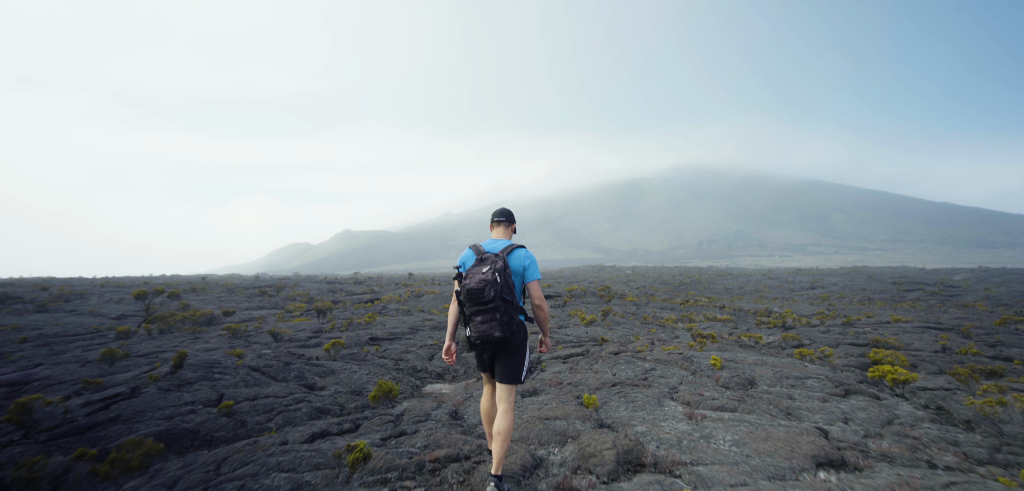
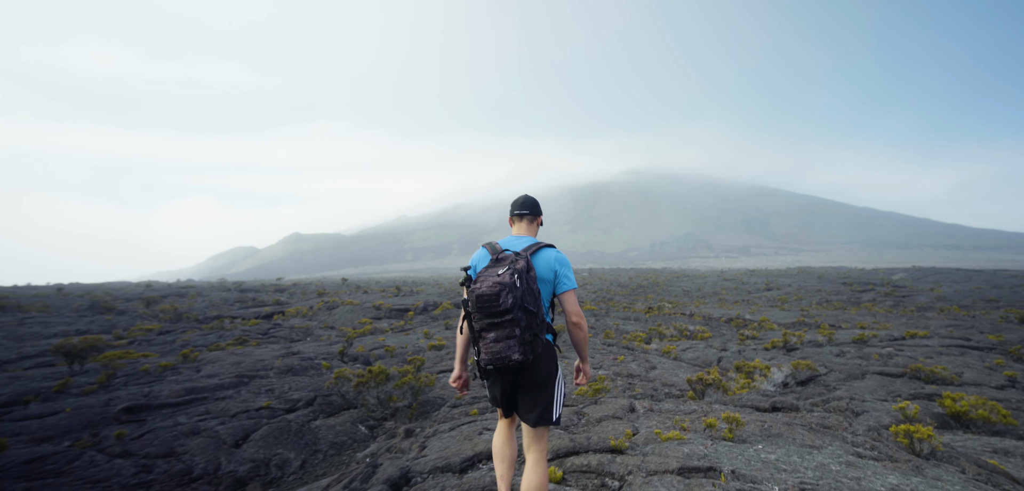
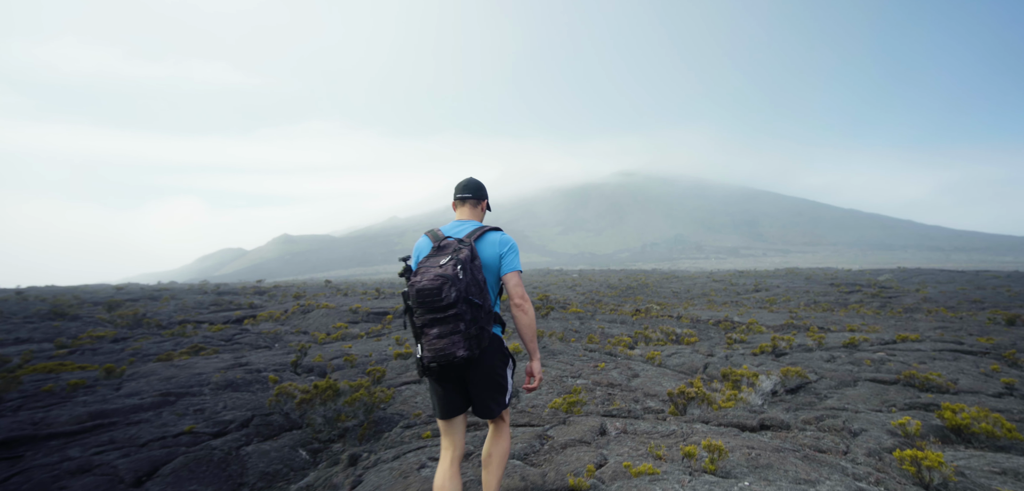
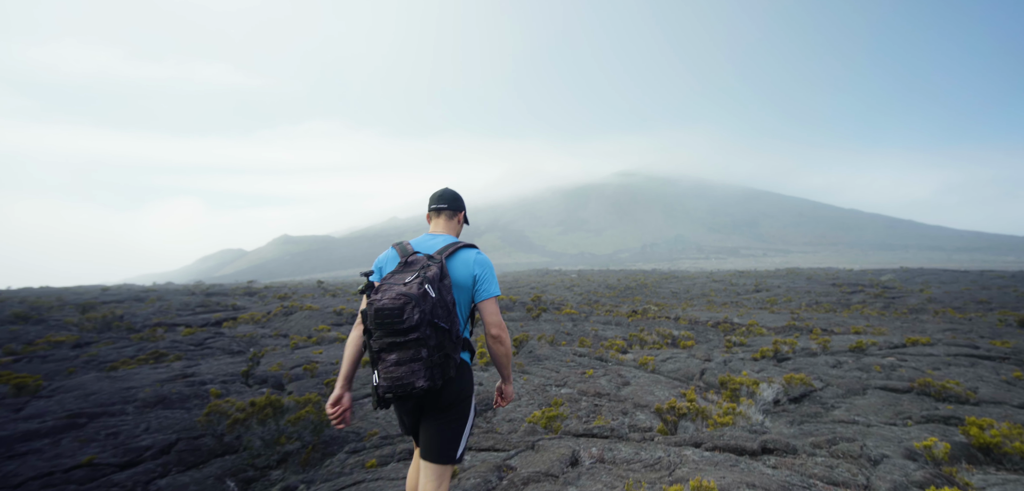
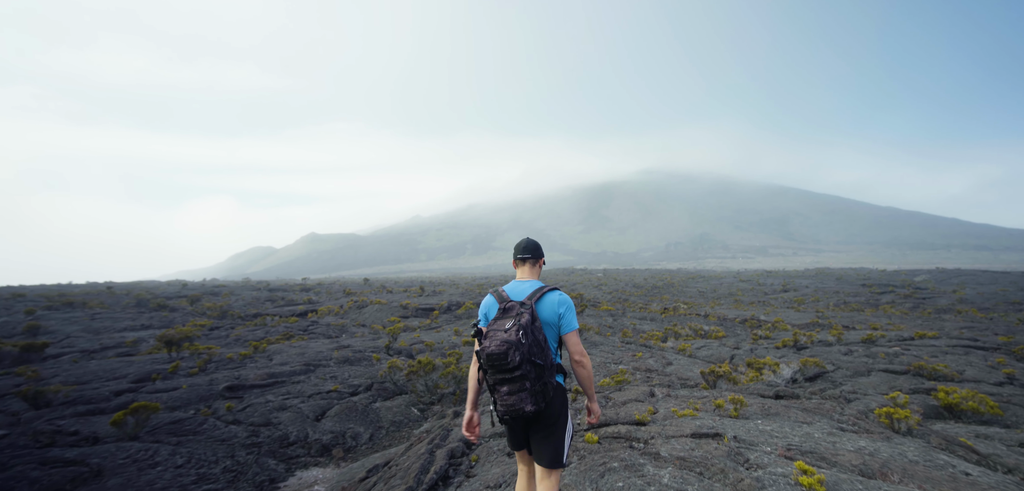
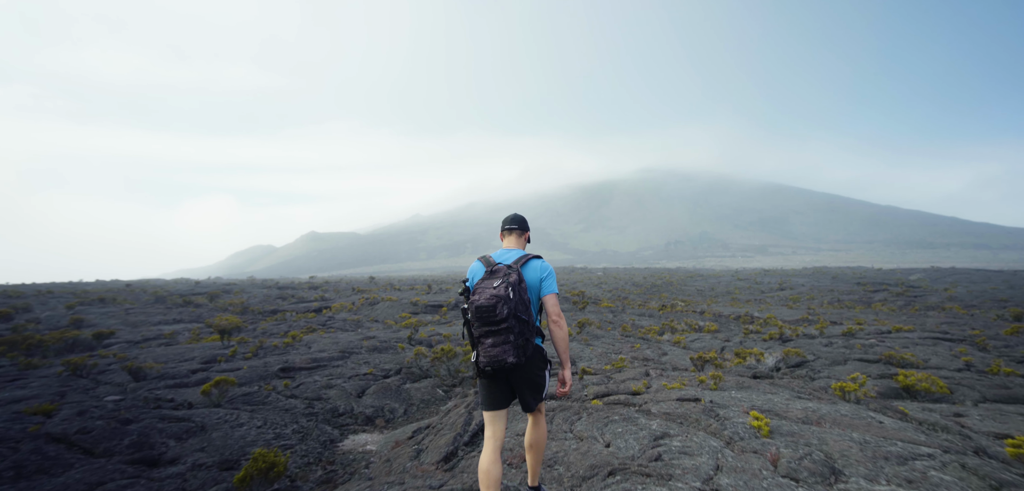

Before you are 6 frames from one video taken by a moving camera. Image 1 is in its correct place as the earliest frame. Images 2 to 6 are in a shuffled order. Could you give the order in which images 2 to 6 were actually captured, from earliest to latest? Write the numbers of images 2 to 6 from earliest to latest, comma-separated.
6, 5, 2, 3, 4
